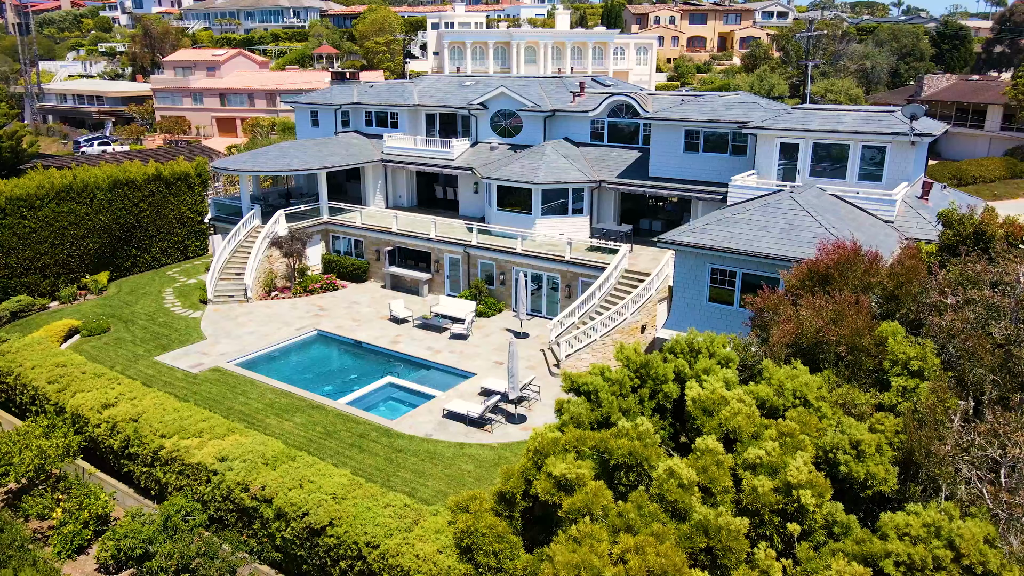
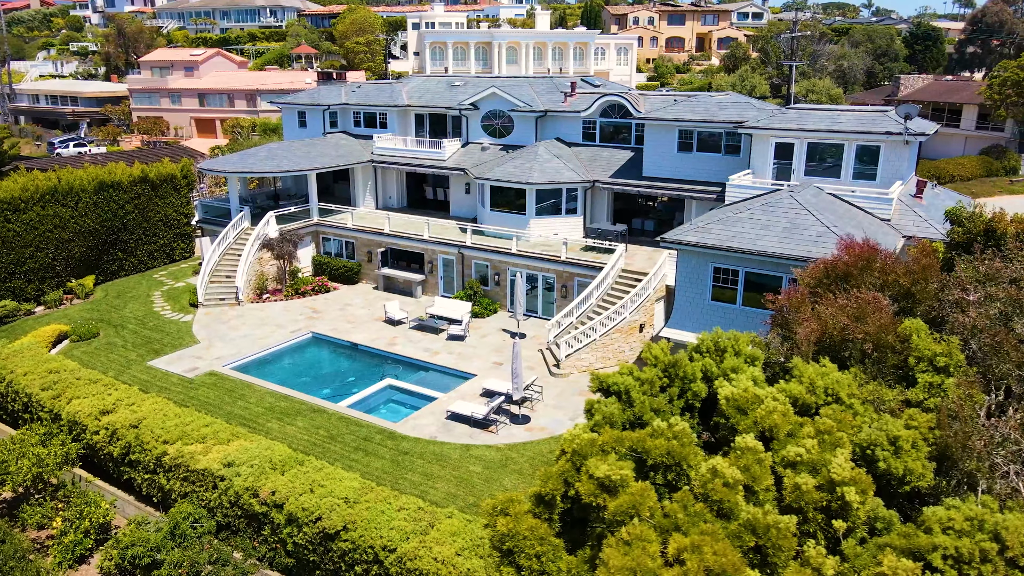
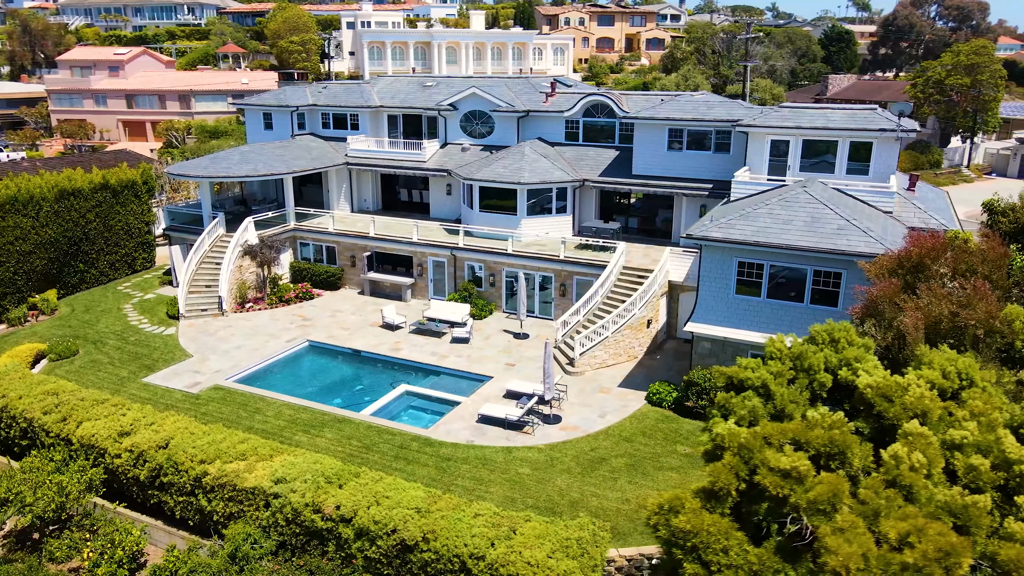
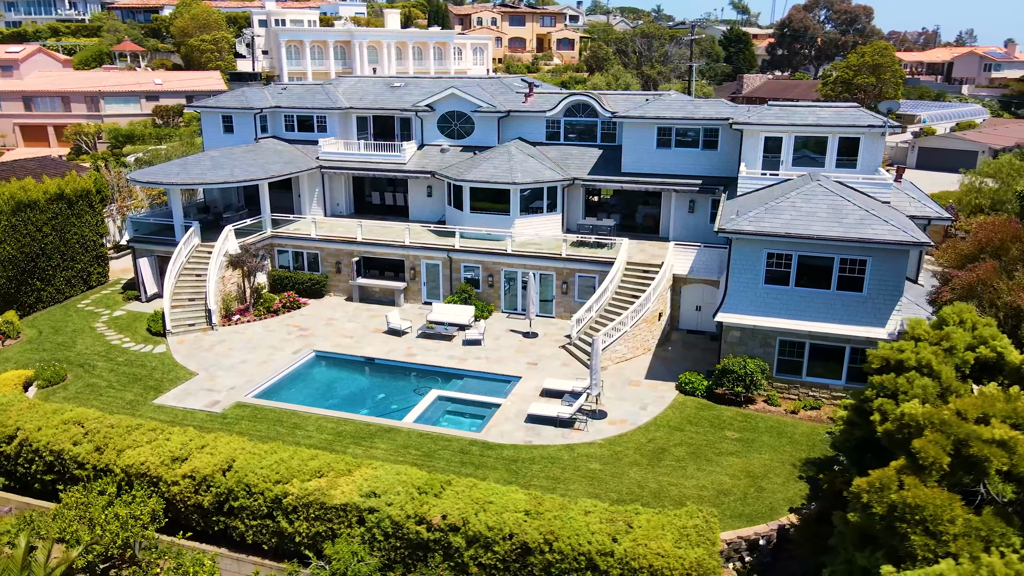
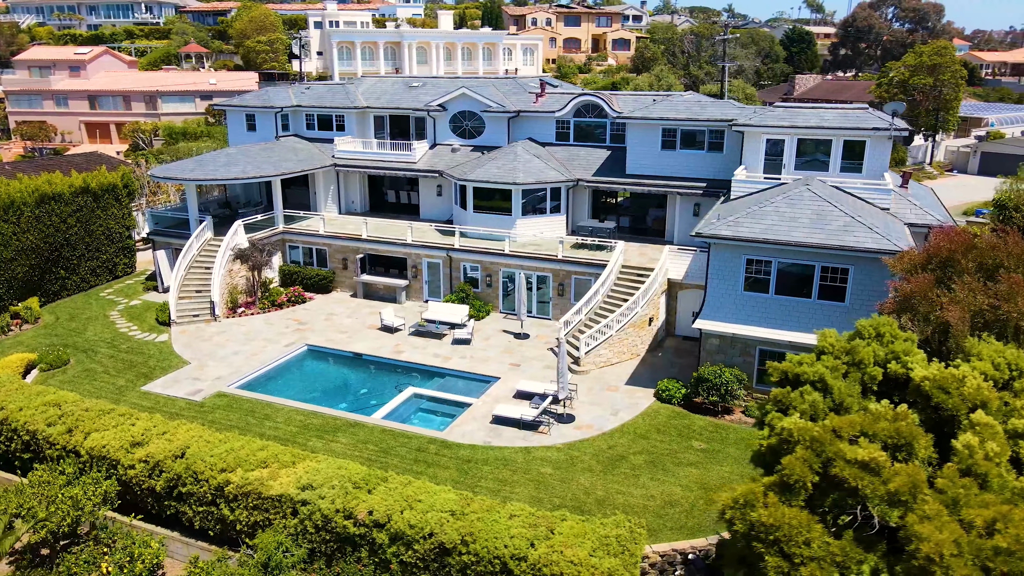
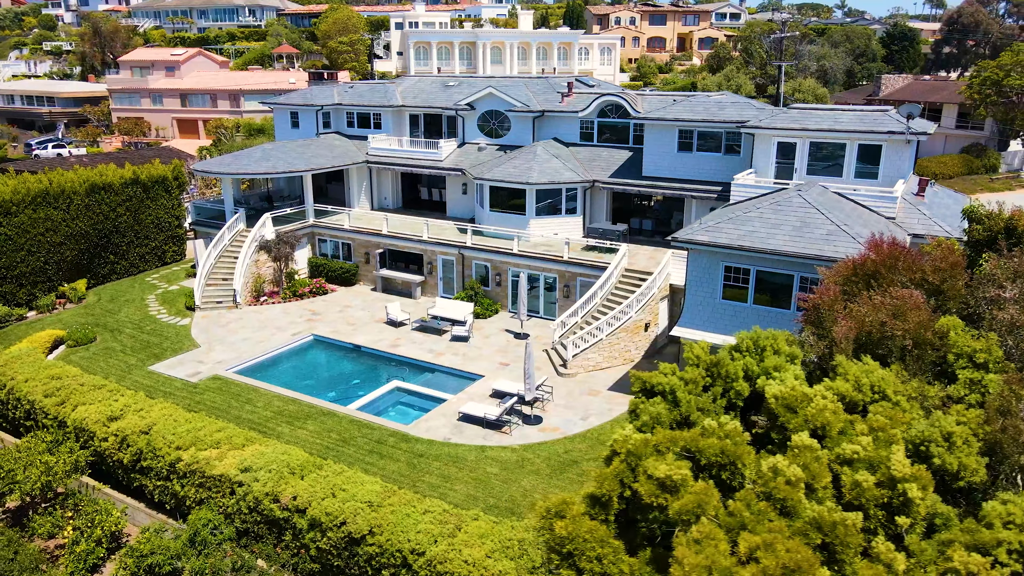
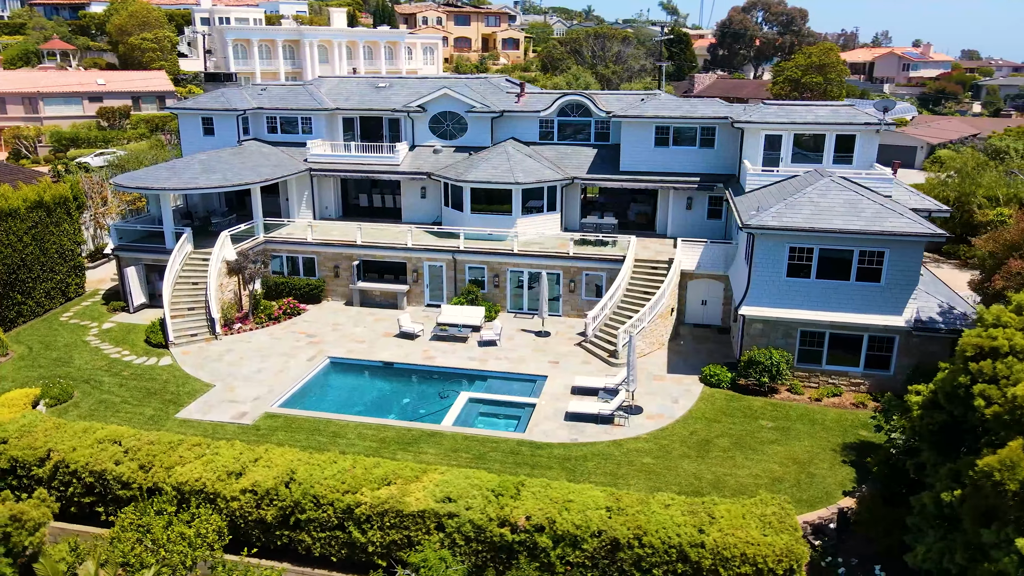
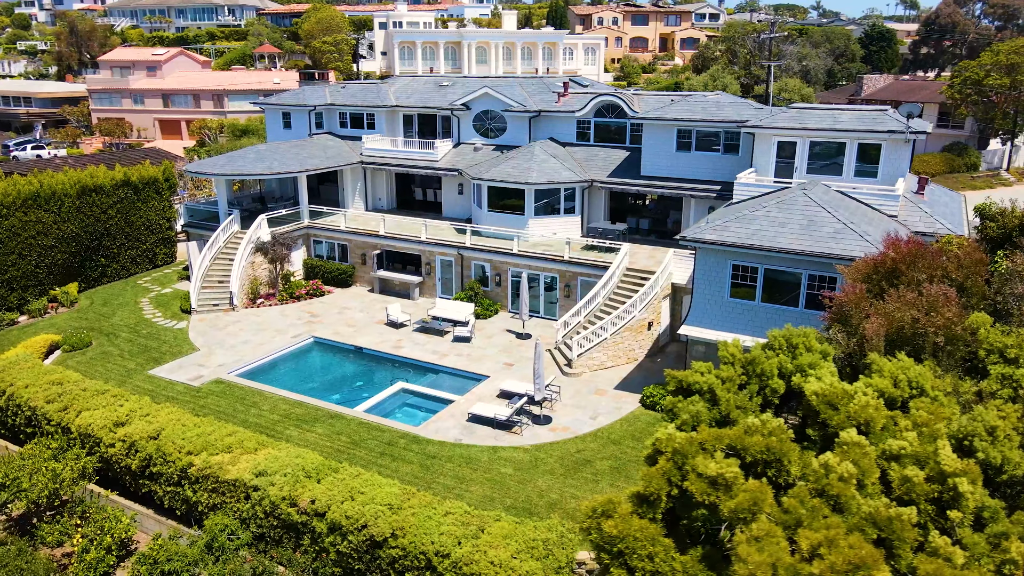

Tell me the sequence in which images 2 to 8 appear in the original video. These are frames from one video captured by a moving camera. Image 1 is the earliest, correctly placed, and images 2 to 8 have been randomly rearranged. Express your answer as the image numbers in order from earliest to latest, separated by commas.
2, 6, 8, 3, 5, 4, 7
